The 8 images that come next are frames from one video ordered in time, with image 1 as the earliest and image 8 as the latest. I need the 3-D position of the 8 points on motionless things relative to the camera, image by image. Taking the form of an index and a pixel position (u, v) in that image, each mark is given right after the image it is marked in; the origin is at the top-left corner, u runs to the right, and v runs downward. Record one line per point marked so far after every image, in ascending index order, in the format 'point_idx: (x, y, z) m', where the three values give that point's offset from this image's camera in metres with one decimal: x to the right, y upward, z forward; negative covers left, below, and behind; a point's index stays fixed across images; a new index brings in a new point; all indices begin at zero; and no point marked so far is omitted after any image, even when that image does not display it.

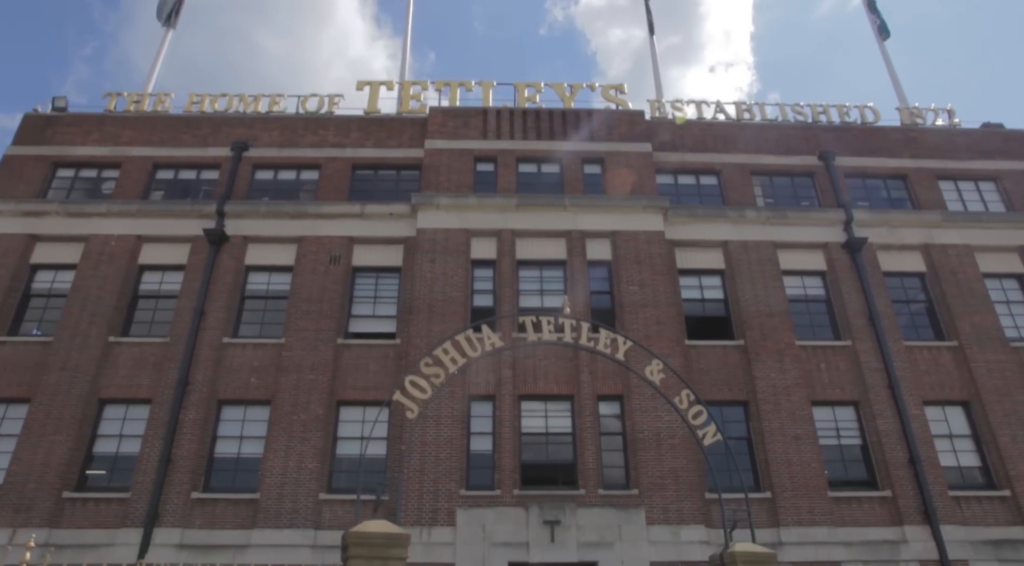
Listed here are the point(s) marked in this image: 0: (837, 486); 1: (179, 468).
0: (+7.6, -4.7, +16.9) m
1: (-7.5, -4.2, +16.4) m
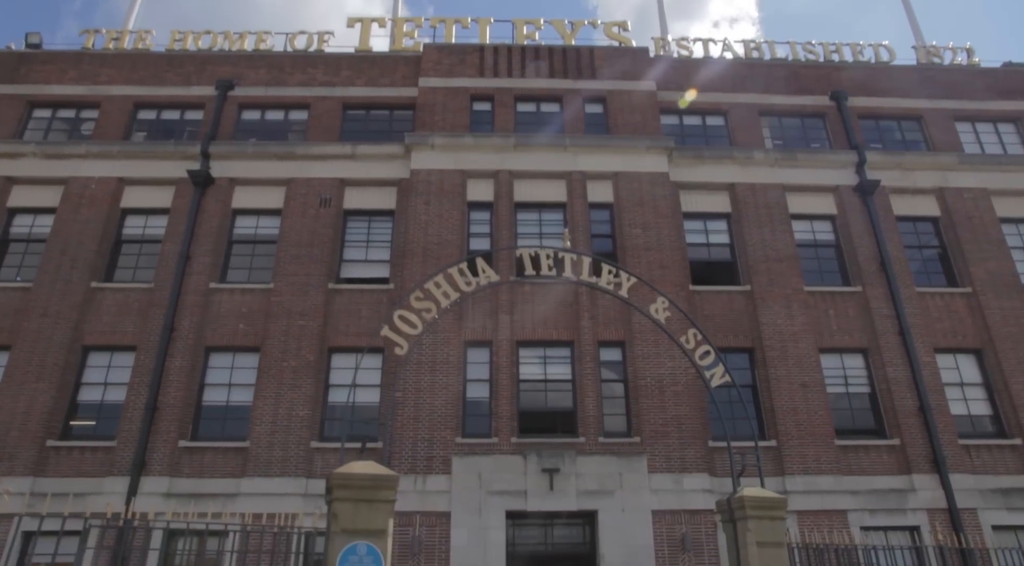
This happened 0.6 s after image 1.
0: (+7.5, -3.4, +16.4) m
1: (-7.6, -2.9, +15.9) m
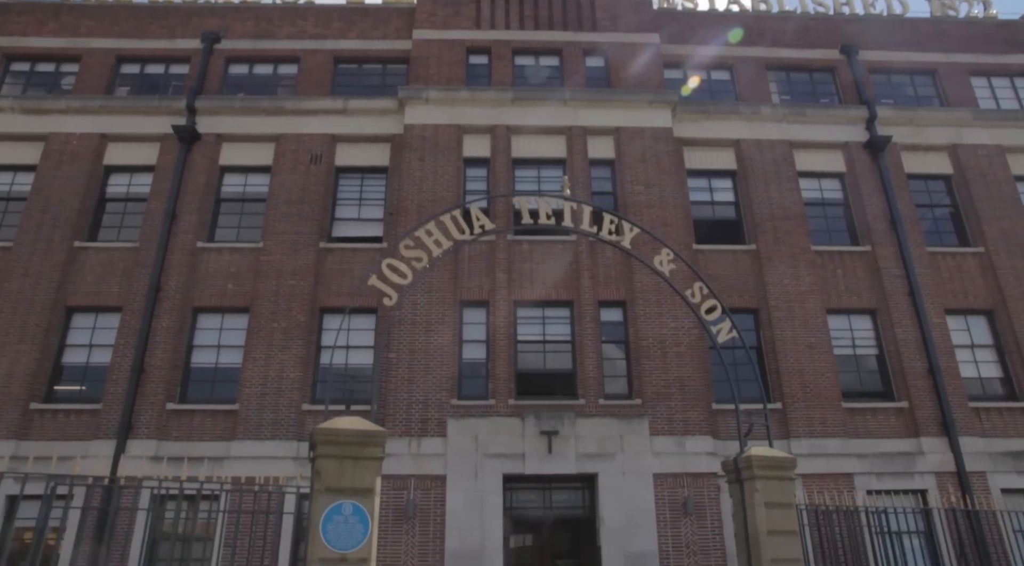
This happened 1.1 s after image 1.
0: (+7.5, -2.5, +16.0) m
1: (-7.6, -2.0, +15.4) m
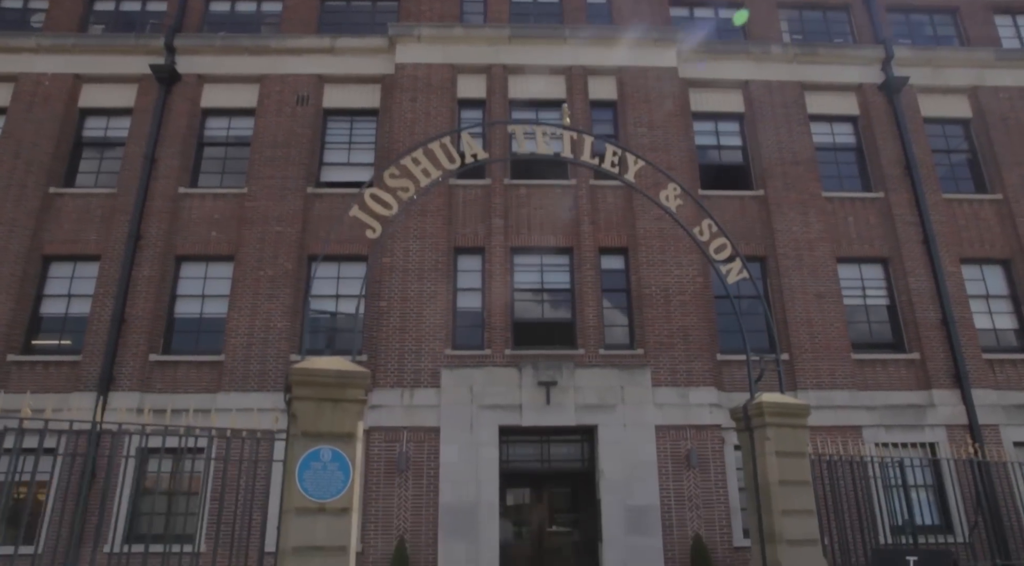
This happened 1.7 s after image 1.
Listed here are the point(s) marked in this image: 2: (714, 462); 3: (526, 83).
0: (+7.4, -1.4, +15.4) m
1: (-7.7, -0.9, +14.8) m
2: (+3.7, -3.3, +13.4) m
3: (+0.3, +4.7, +17.0) m
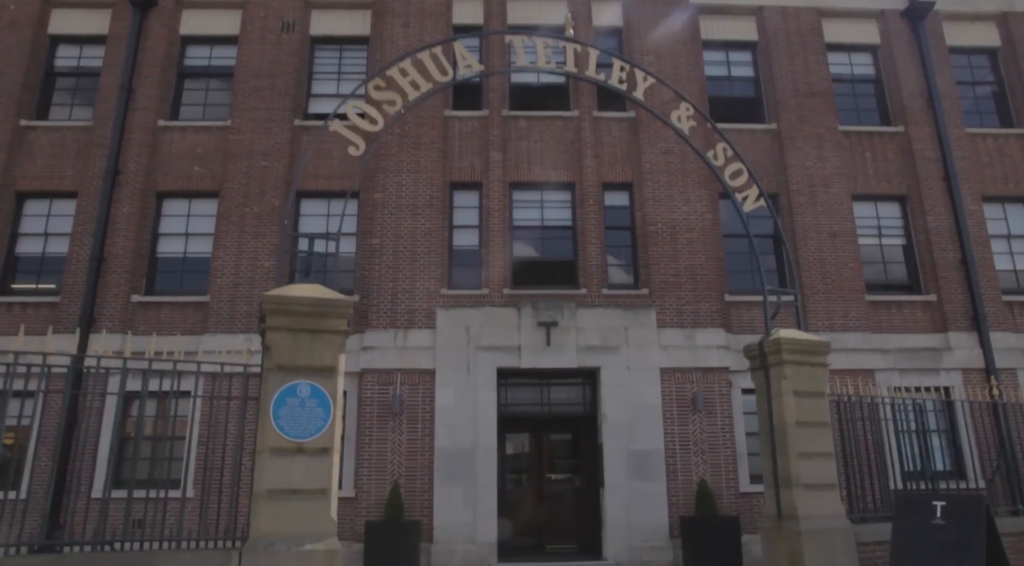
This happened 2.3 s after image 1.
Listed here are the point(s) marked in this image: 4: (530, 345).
0: (+7.4, -0.1, +14.8) m
1: (-7.7, +0.3, +14.1) m
2: (+3.7, -2.2, +12.9) m
3: (+0.3, +6.0, +15.9) m
4: (+0.3, -1.1, +13.0) m
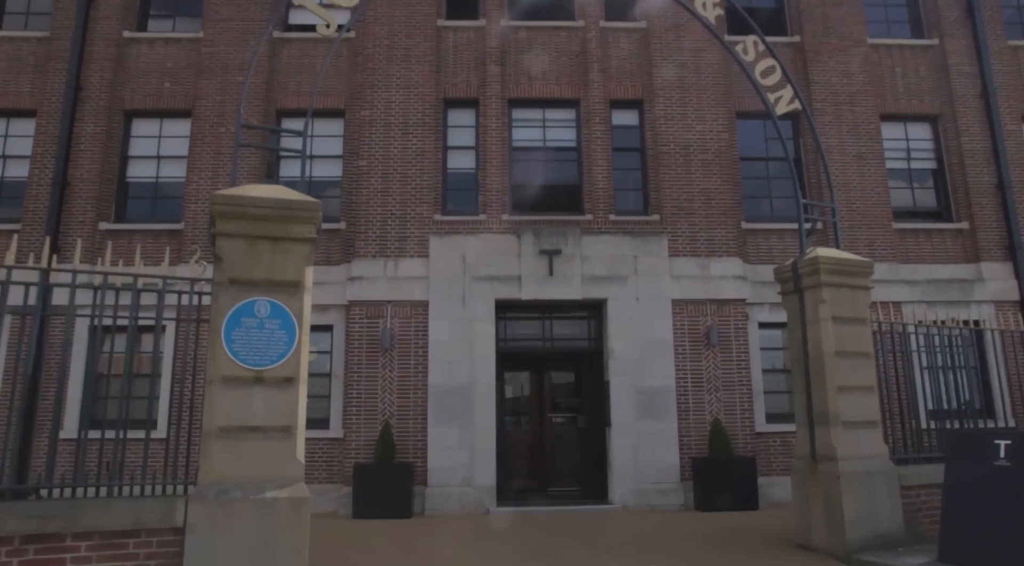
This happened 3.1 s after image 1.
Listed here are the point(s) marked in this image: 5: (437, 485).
0: (+7.4, +1.2, +13.7) m
1: (-7.7, +1.6, +13.0) m
2: (+3.7, -1.0, +12.0) m
3: (+0.3, +7.5, +14.3) m
4: (+0.3, +0.1, +12.0) m
5: (-1.2, -3.1, +11.3) m
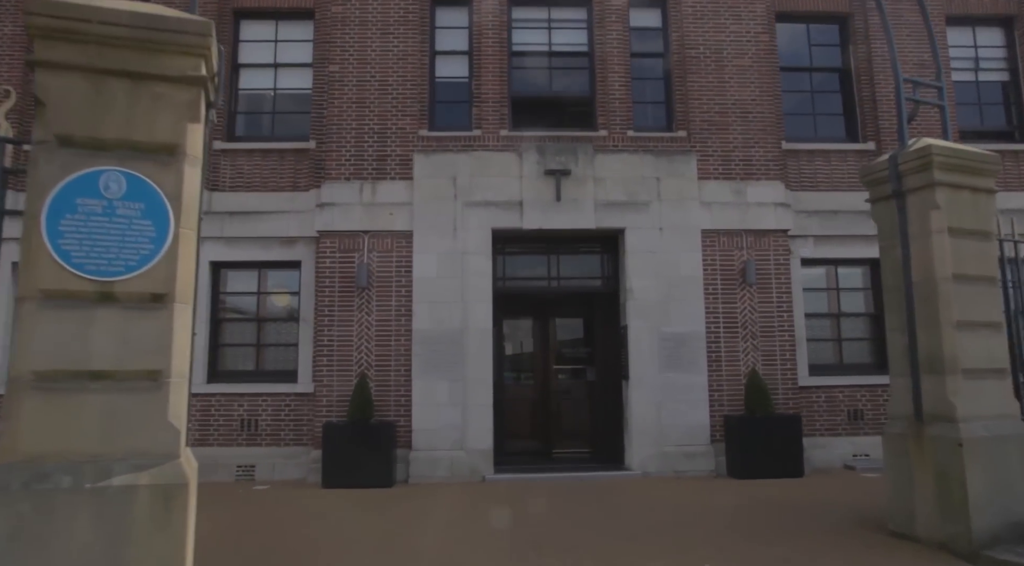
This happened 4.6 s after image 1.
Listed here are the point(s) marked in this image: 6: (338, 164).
0: (+7.4, +2.3, +11.7) m
1: (-7.7, +2.7, +11.0) m
2: (+3.7, +0.1, +10.2) m
3: (+0.3, +8.6, +12.0) m
4: (+0.3, +1.1, +10.0) m
5: (-1.2, -2.2, +9.6) m
6: (-2.5, +1.7, +10.2) m
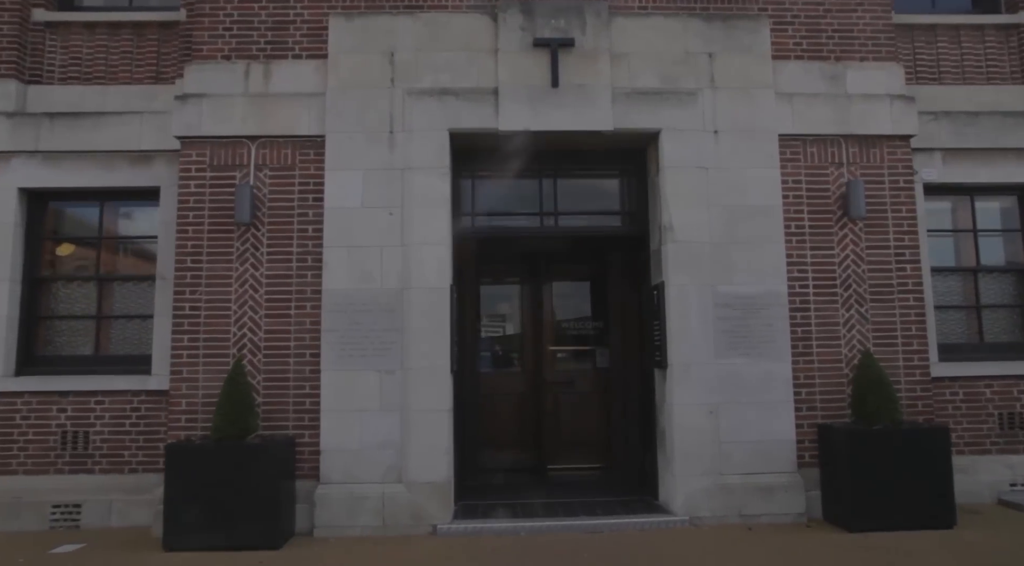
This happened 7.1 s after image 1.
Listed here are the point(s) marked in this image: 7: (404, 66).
0: (+7.1, +3.0, +8.0) m
1: (-8.0, +3.2, +7.3) m
2: (+3.5, +0.6, +6.5) m
3: (0.0, +9.2, +8.1) m
4: (0.0, +1.7, +6.4) m
5: (-1.4, -1.6, +6.0) m
6: (-2.7, +2.2, +6.5) m
7: (-1.0, +1.9, +6.4) m
